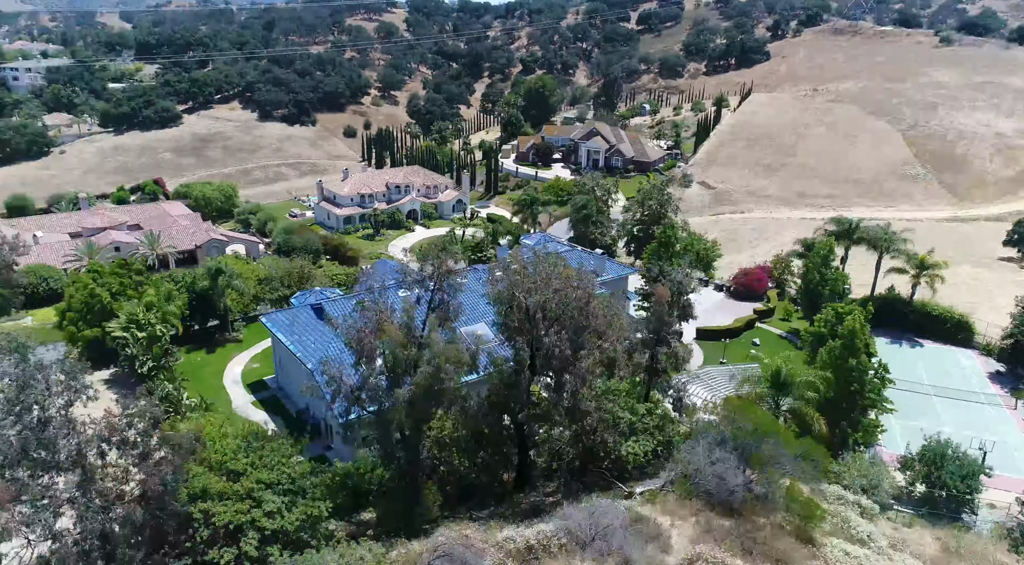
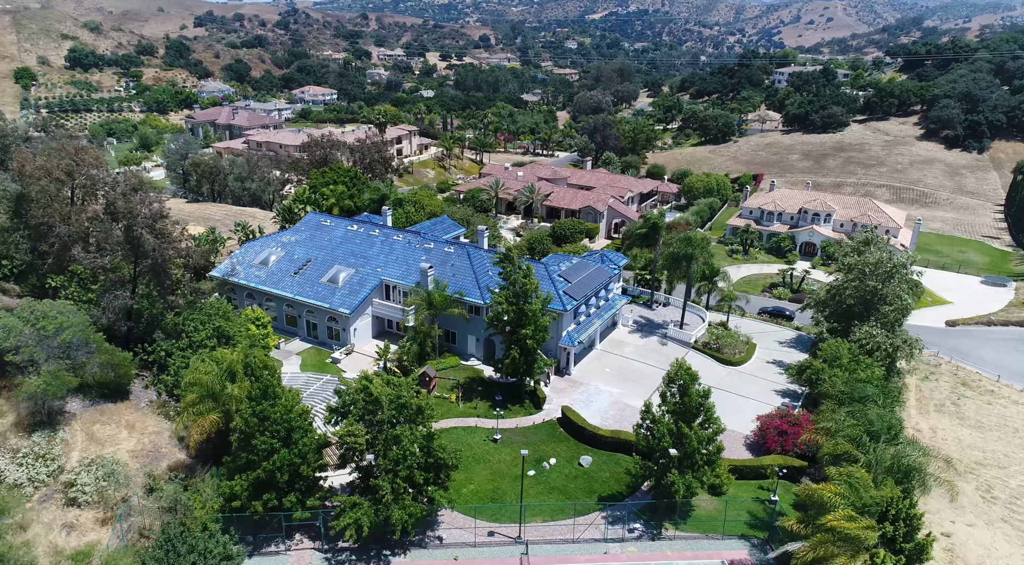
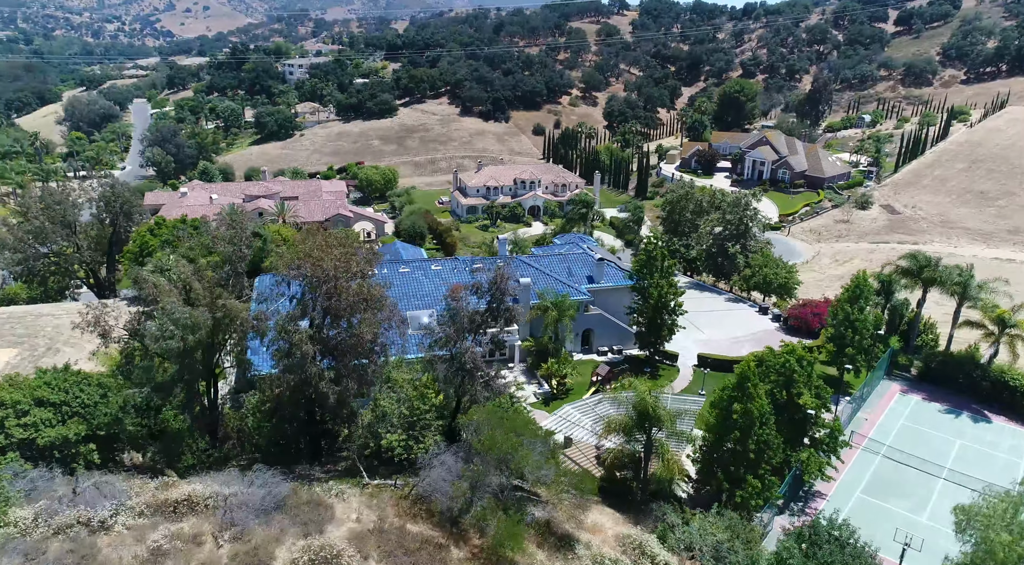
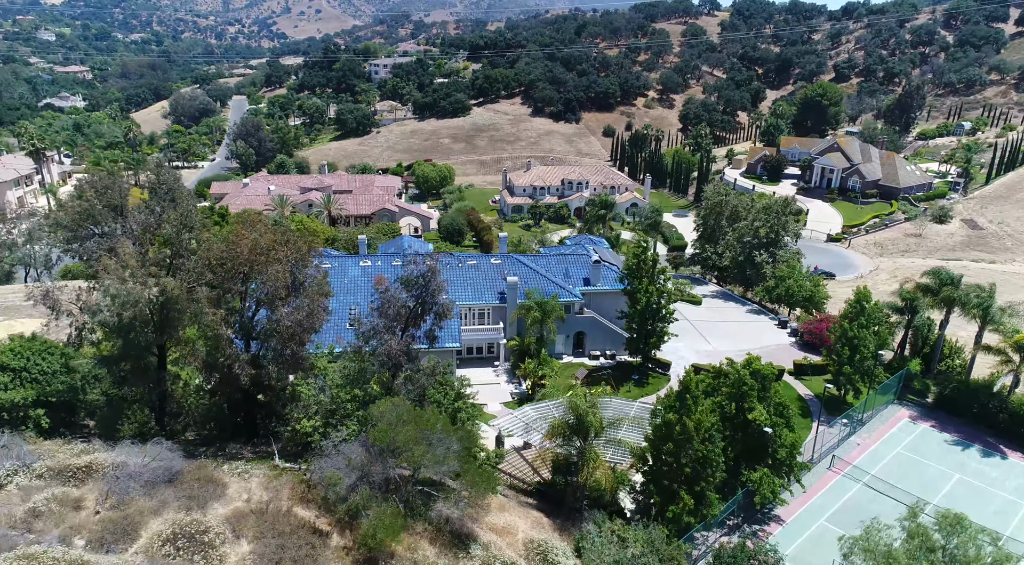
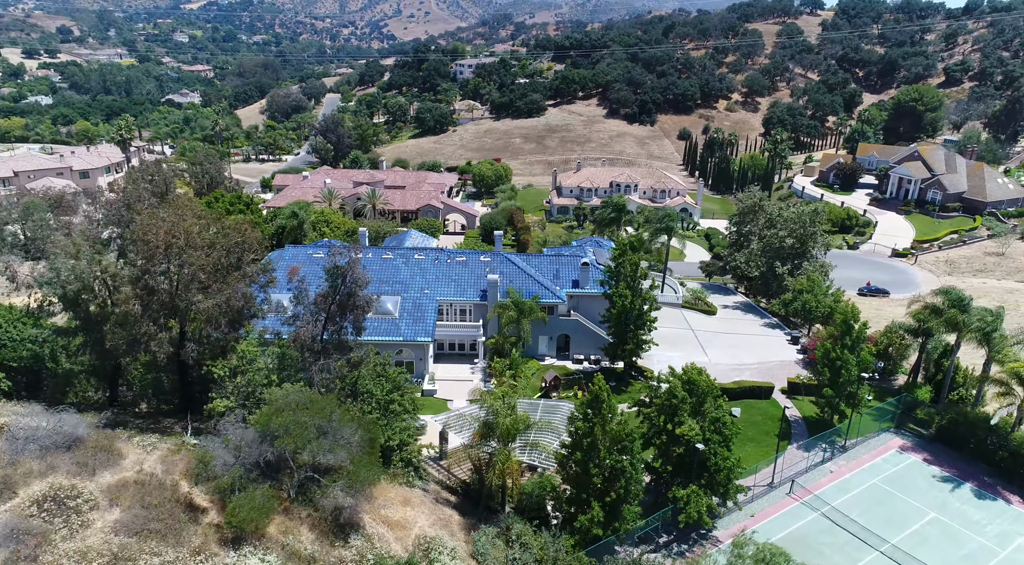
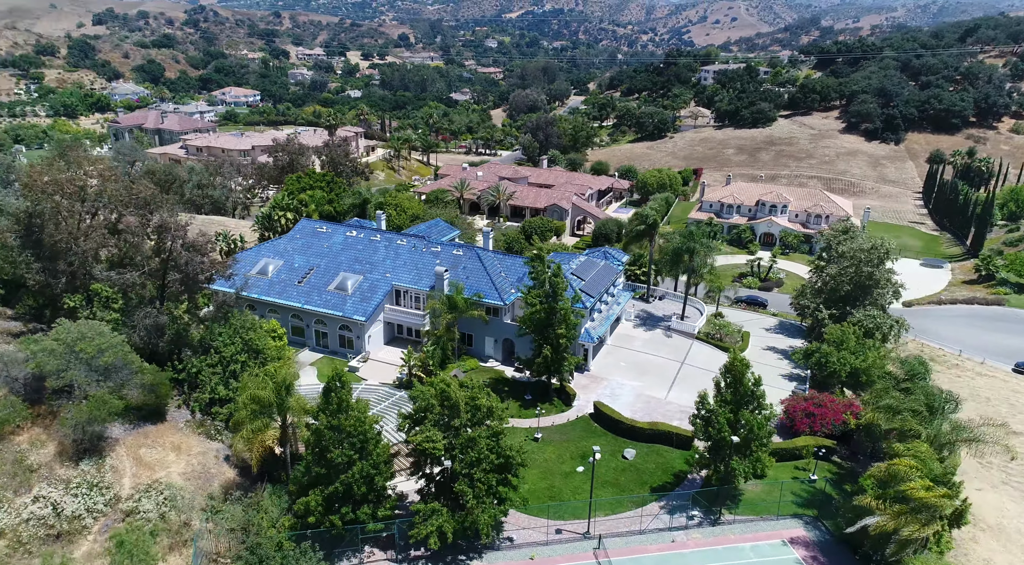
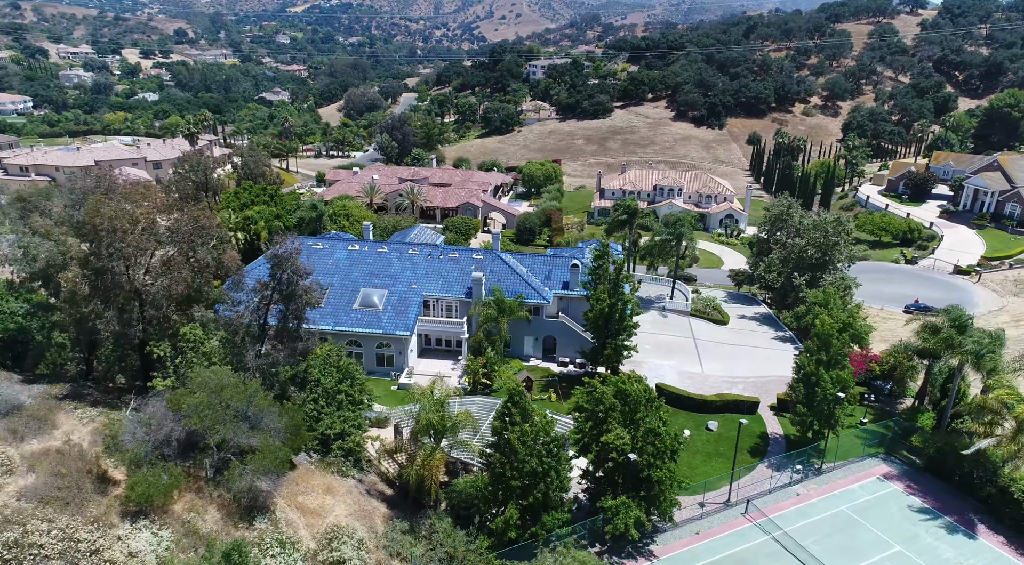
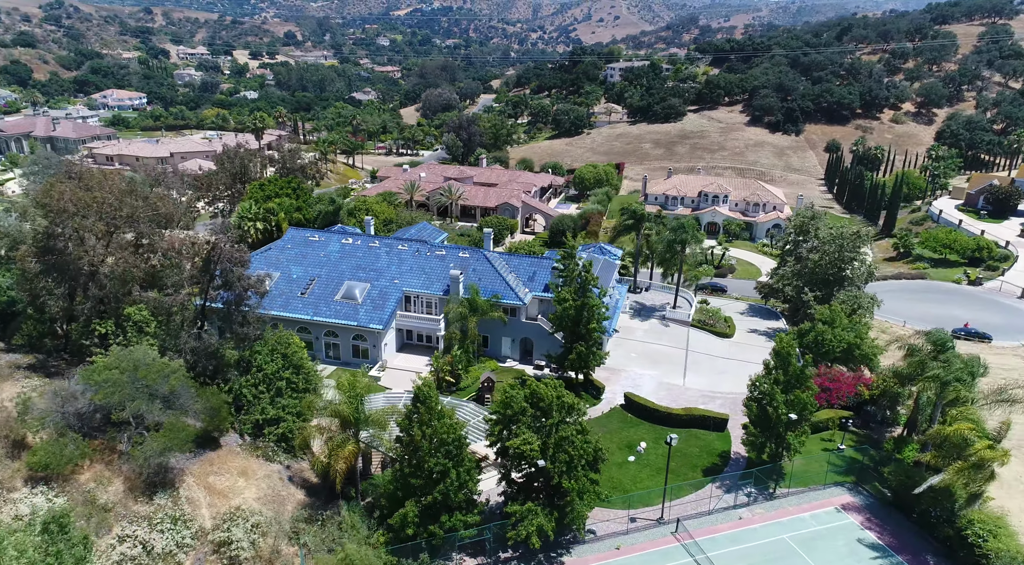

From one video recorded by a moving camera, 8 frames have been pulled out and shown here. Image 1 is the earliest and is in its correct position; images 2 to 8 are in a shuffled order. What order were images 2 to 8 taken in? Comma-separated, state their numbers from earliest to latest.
3, 4, 5, 7, 8, 6, 2
